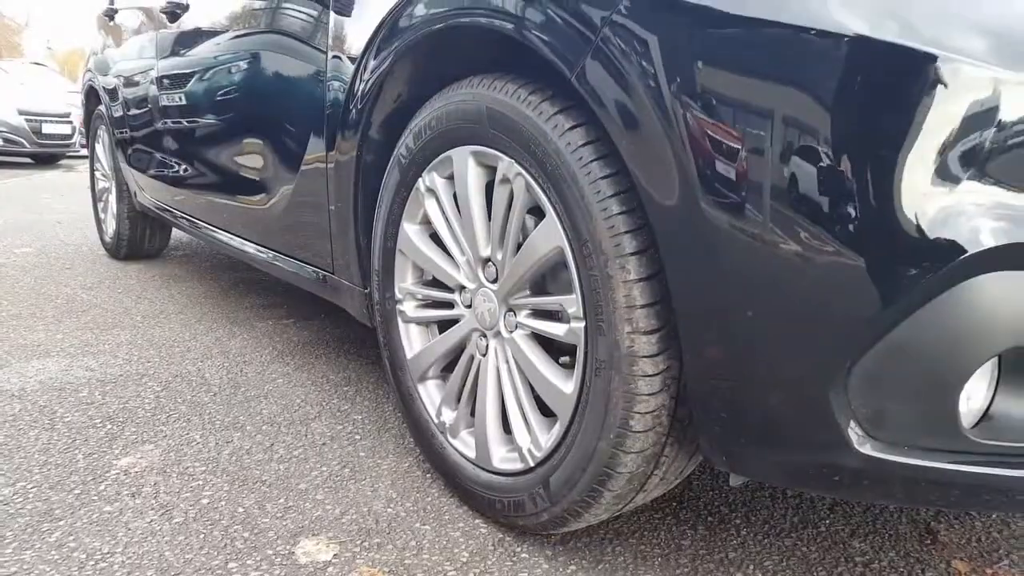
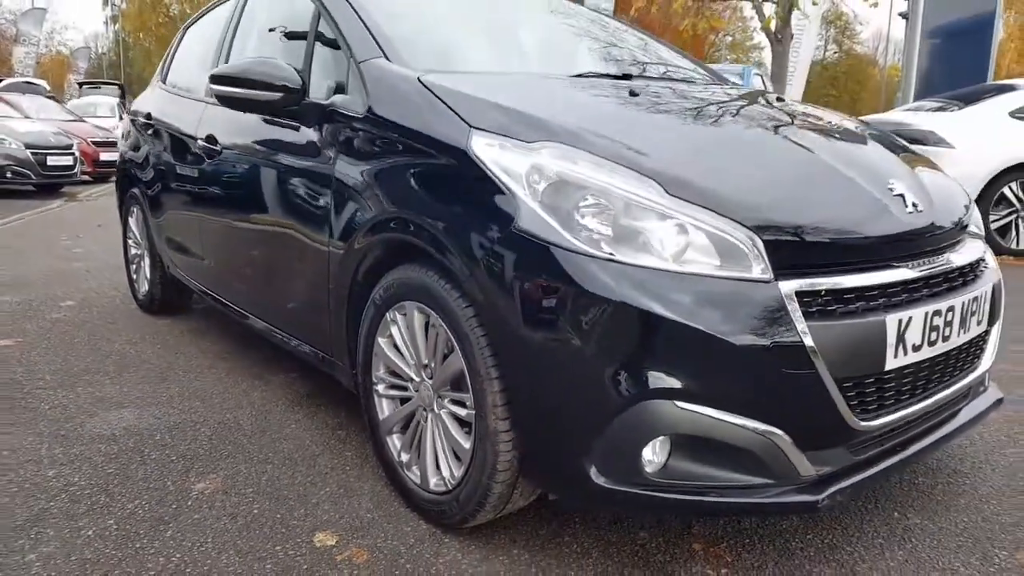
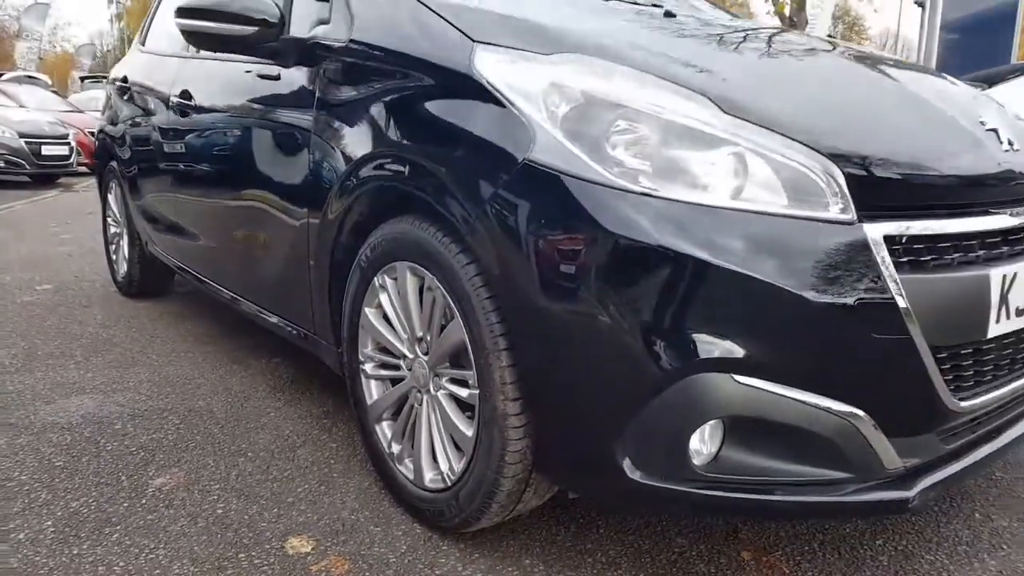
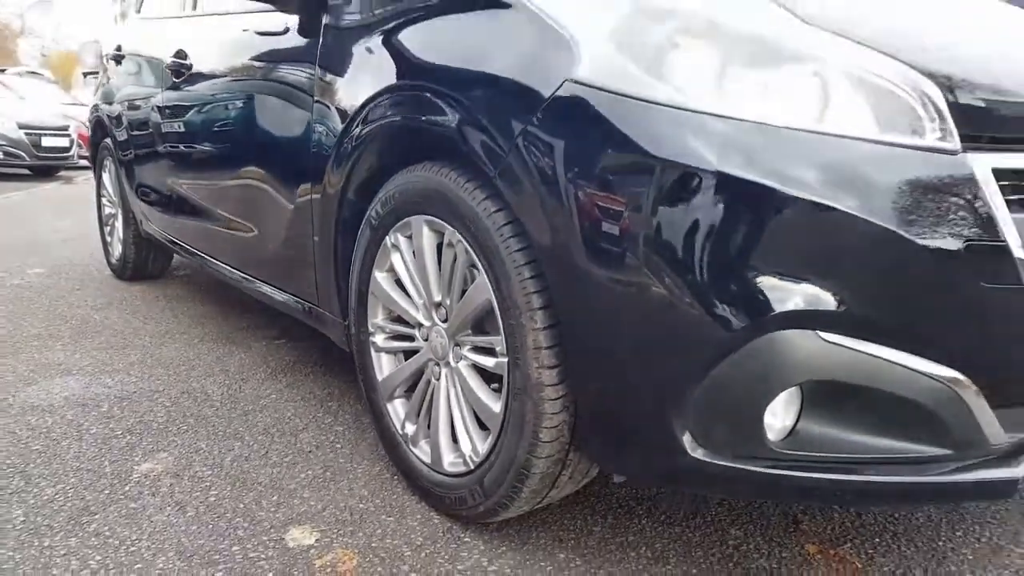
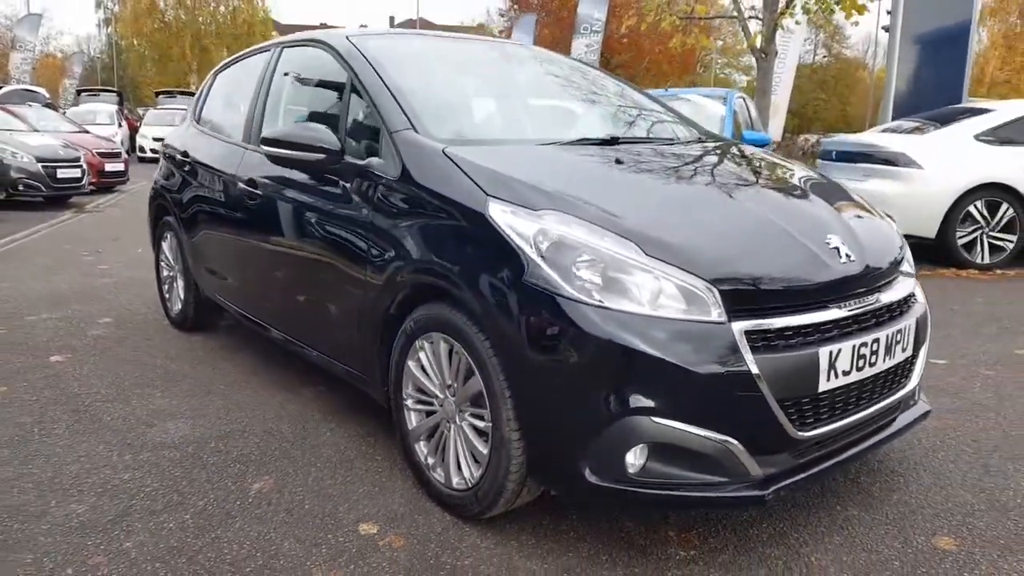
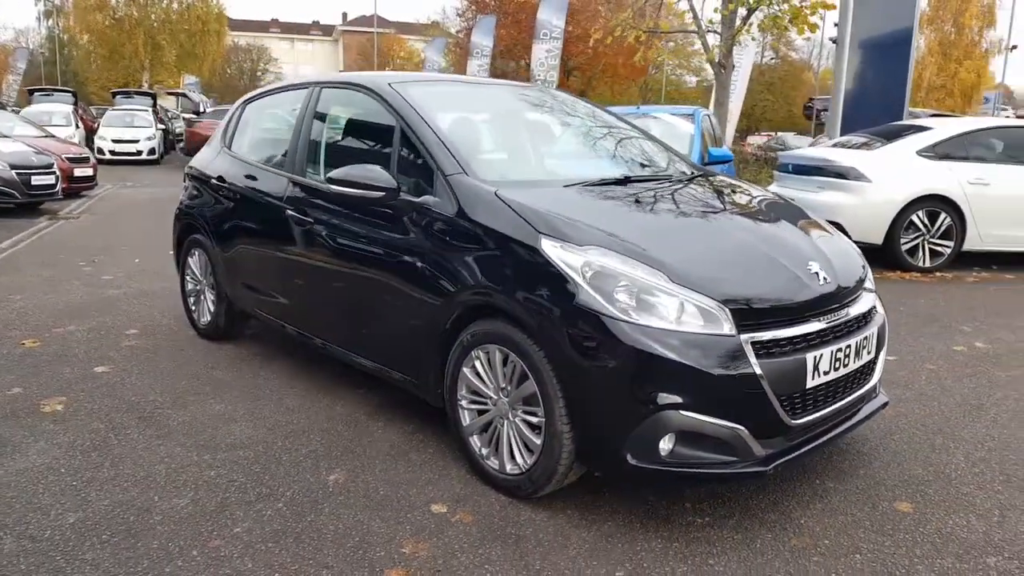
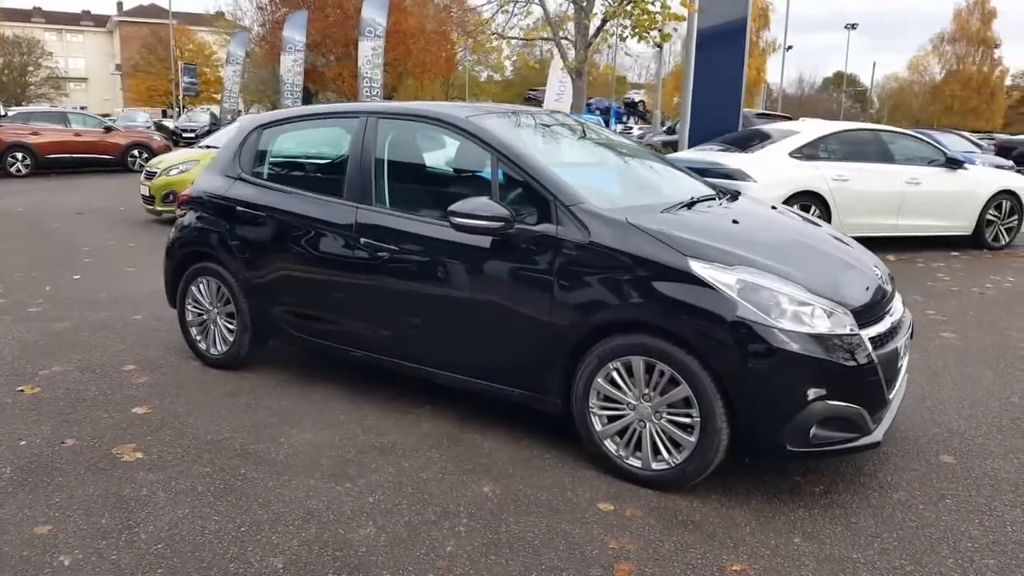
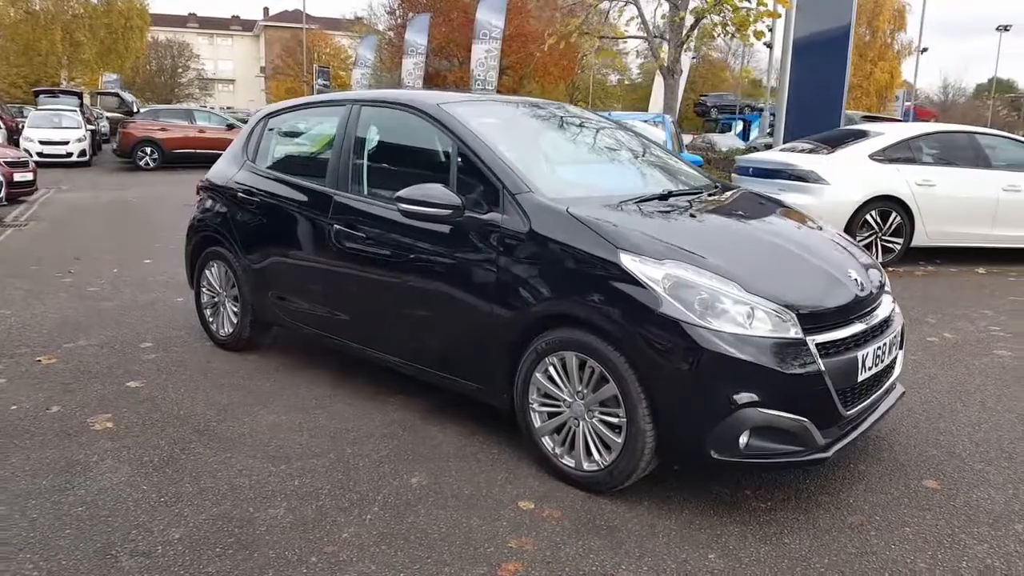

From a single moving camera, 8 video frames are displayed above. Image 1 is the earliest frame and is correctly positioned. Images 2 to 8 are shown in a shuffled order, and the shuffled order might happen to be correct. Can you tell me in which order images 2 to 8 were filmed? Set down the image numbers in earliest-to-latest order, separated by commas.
4, 3, 2, 5, 6, 8, 7
